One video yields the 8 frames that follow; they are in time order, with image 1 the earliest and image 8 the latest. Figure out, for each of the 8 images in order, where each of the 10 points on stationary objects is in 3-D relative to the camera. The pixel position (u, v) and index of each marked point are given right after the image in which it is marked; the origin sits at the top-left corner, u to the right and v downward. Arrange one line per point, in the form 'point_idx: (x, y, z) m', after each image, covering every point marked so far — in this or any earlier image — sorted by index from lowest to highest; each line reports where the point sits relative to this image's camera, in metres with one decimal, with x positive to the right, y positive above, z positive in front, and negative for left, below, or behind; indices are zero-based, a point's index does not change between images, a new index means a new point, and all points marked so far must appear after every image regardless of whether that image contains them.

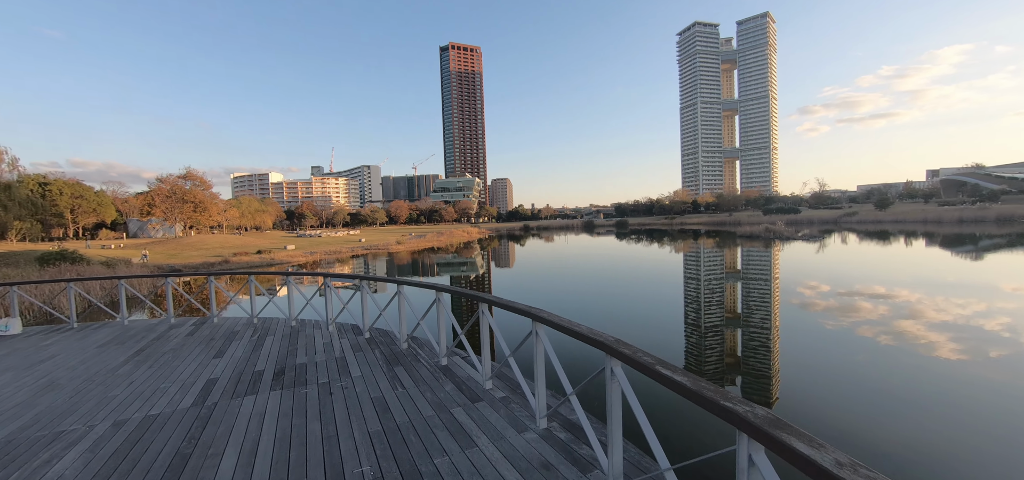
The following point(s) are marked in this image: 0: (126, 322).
0: (-6.2, -1.3, +5.8) m
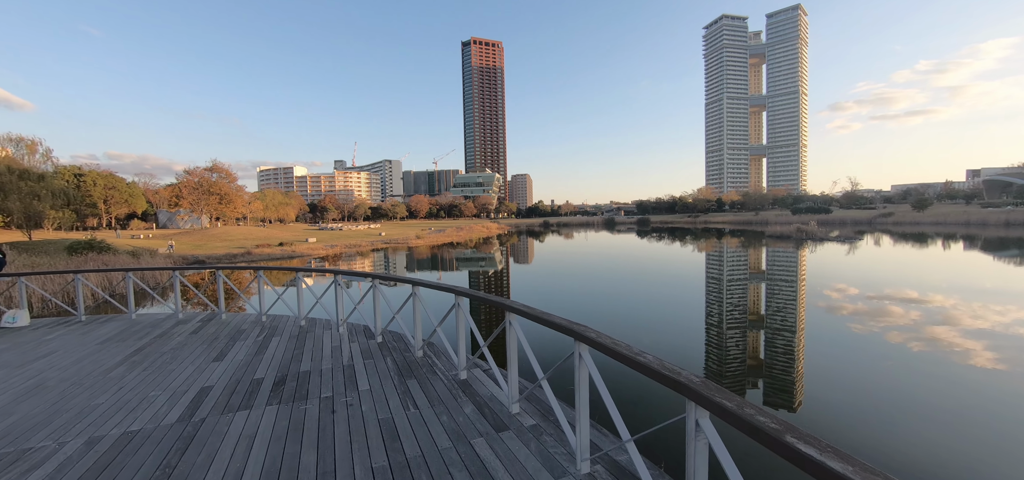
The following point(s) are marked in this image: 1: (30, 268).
0: (-5.8, -1.2, +5.5) m
1: (-12.7, -0.5, +9.2) m
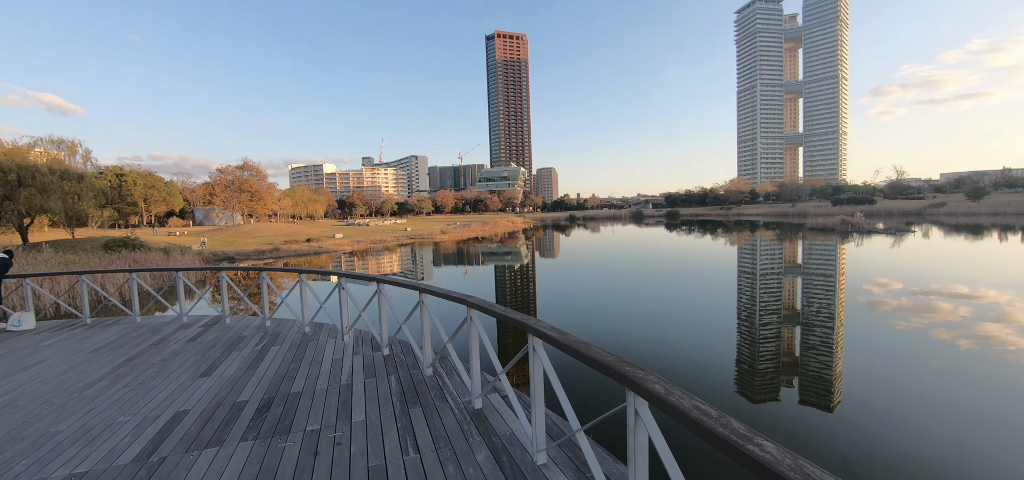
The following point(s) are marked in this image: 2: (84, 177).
0: (-5.4, -1.1, +5.2) m
1: (-12.0, -0.4, +9.4) m
2: (-16.2, +2.4, +13.4) m
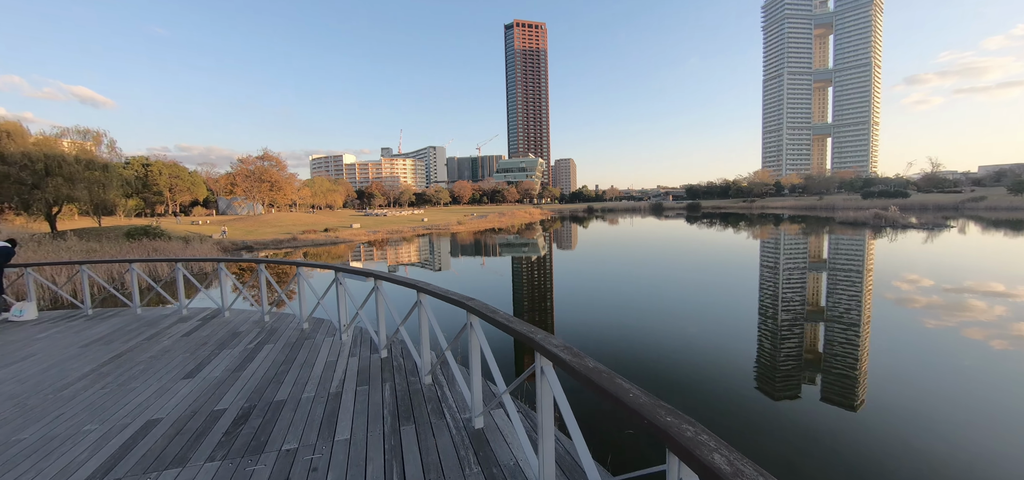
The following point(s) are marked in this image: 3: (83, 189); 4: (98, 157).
0: (-5.3, -1.0, +5.1) m
1: (-11.7, -0.1, +9.5) m
2: (-15.6, +2.8, +13.7) m
3: (-15.3, +1.8, +12.6) m
4: (-15.9, +3.2, +13.6) m
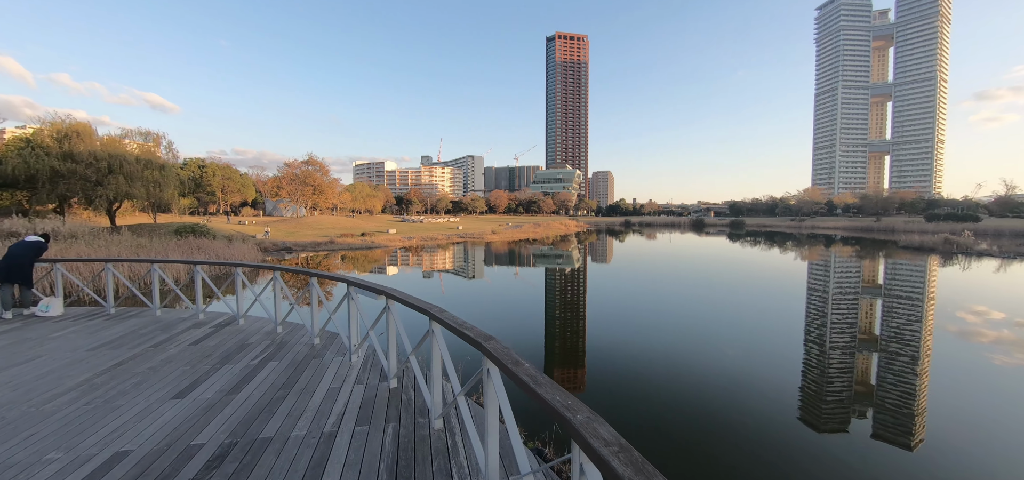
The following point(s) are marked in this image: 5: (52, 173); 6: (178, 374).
0: (-4.9, -1.0, +4.9) m
1: (-10.8, 0.0, +10.0) m
2: (-14.1, +3.0, +14.6) m
3: (-14.0, +2.0, +13.5) m
4: (-14.4, +3.3, +14.6) m
5: (-16.0, +2.3, +12.3) m
6: (-3.2, -1.3, +3.5) m
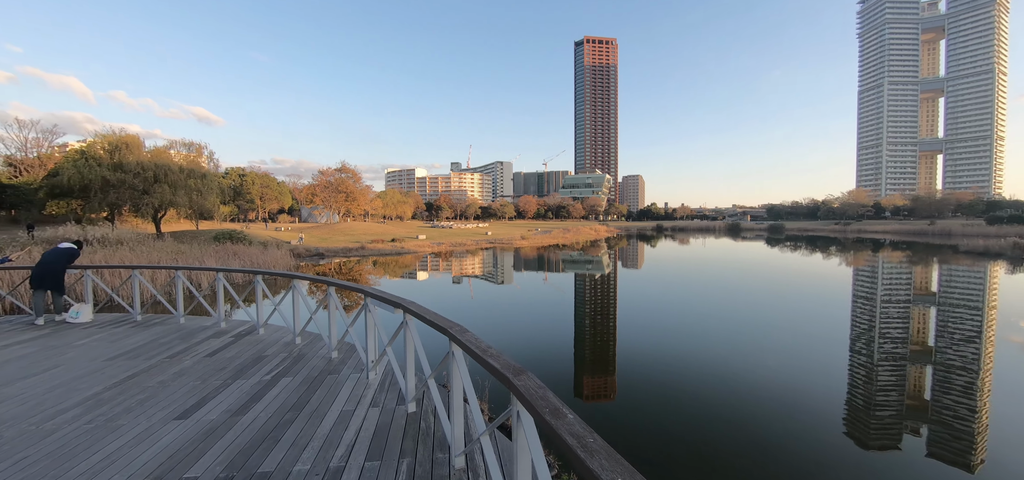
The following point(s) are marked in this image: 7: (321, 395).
0: (-4.5, -1.1, +4.8) m
1: (-9.9, -0.2, +10.4) m
2: (-12.9, +2.7, +15.2) m
3: (-12.9, +1.8, +14.1) m
4: (-13.2, +3.1, +15.3) m
5: (-15.0, +2.1, +13.1) m
6: (-2.9, -1.4, +3.3) m
7: (-1.7, -1.4, +3.3) m
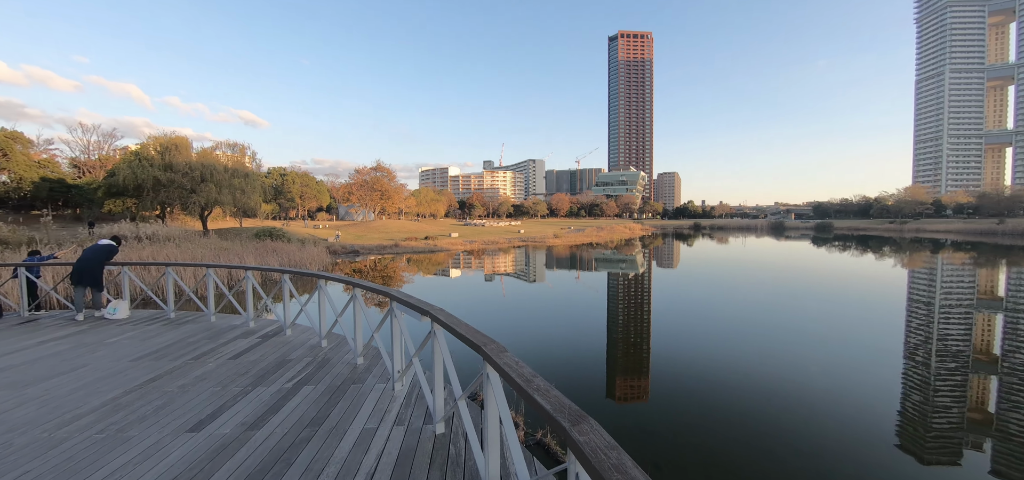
0: (-4.0, -1.0, +4.7) m
1: (-8.9, -0.1, +10.7) m
2: (-11.5, +2.8, +15.8) m
3: (-11.6, +1.9, +14.7) m
4: (-11.8, +3.2, +15.9) m
5: (-13.7, +2.2, +13.9) m
6: (-2.6, -1.3, +3.0) m
7: (-1.4, -1.4, +2.9) m
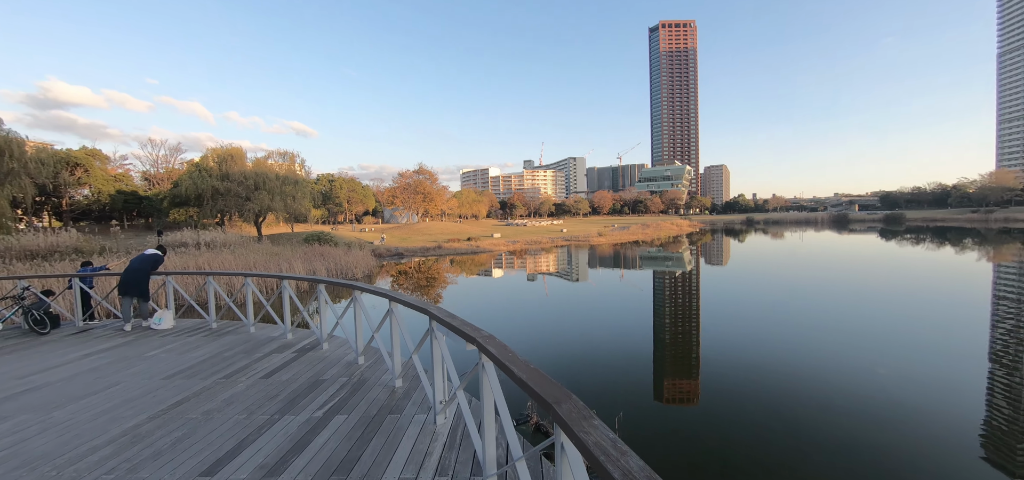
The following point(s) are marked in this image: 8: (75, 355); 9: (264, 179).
0: (-3.3, -1.1, +4.5) m
1: (-7.6, -0.3, +11.1) m
2: (-9.6, +2.6, +16.4) m
3: (-9.8, +1.7, +15.3) m
4: (-9.9, +3.0, +16.5) m
5: (-12.0, +2.0, +14.7) m
6: (-2.1, -1.4, +2.7) m
7: (-0.9, -1.4, +2.5) m
8: (-4.6, -1.2, +3.8) m
9: (-10.1, +2.5, +14.9) m
